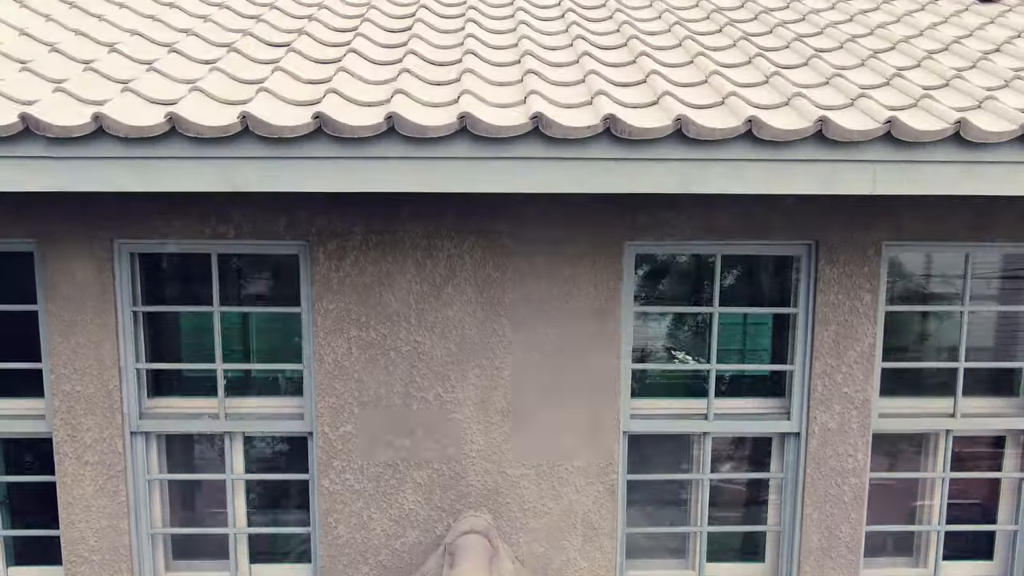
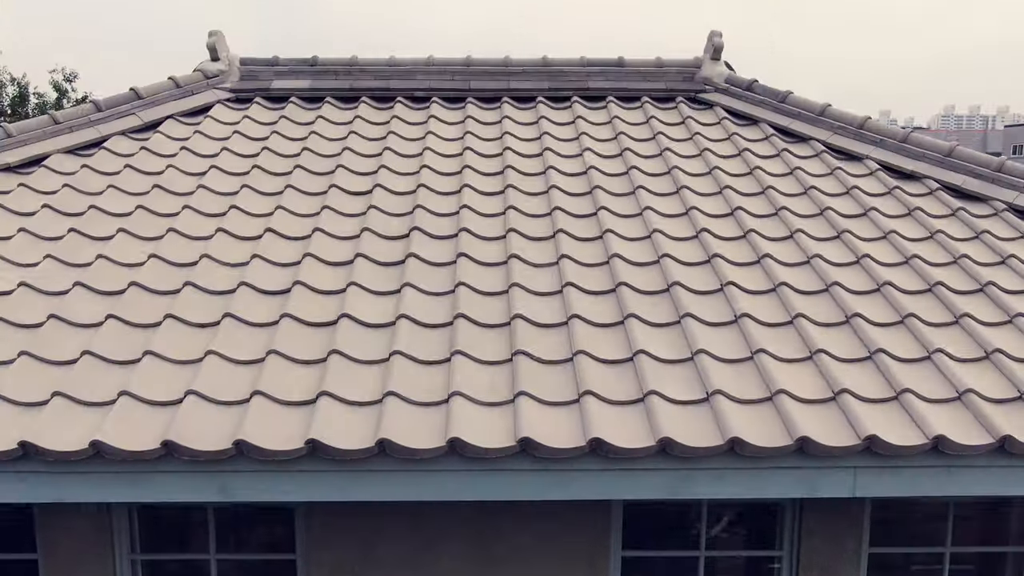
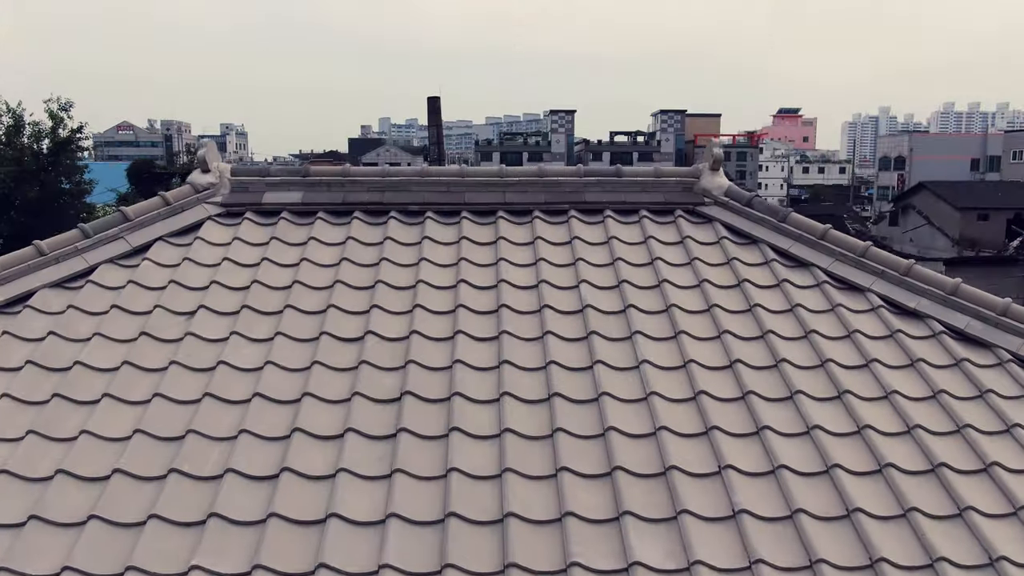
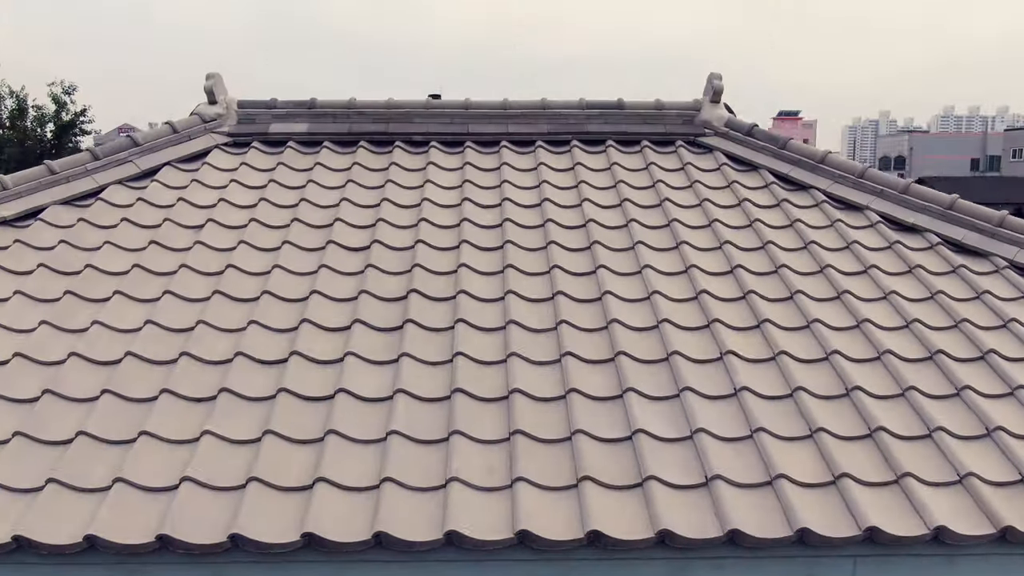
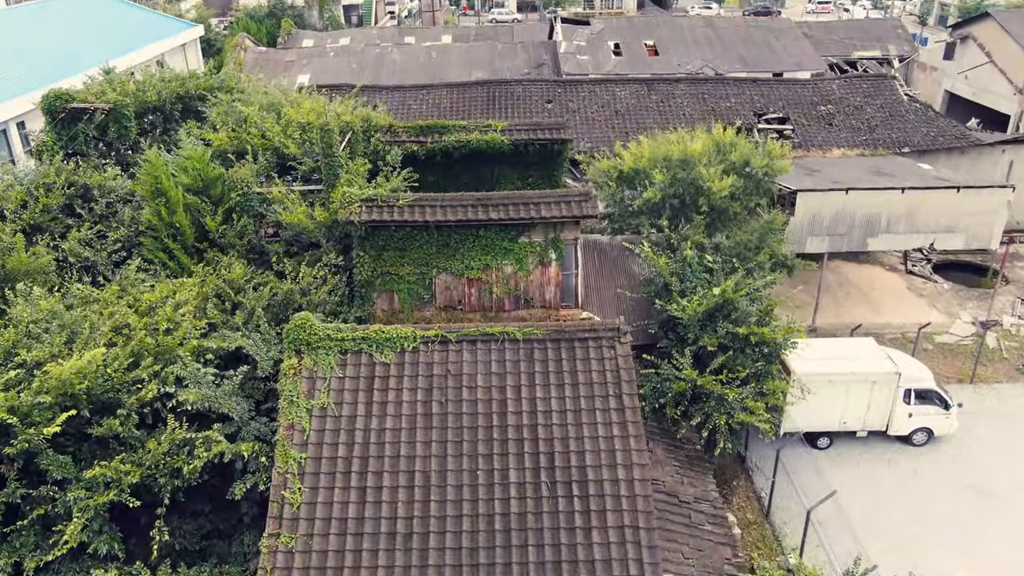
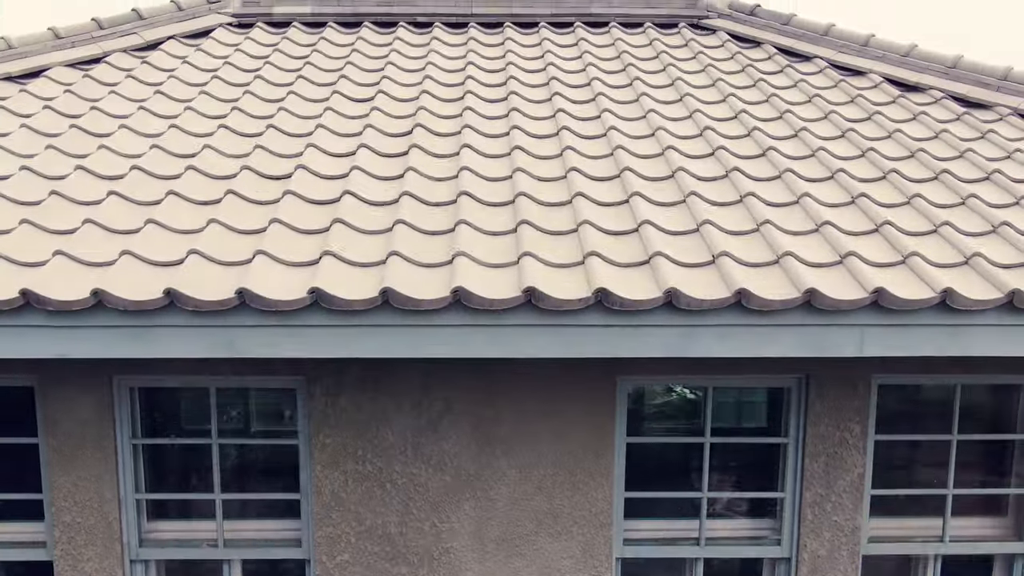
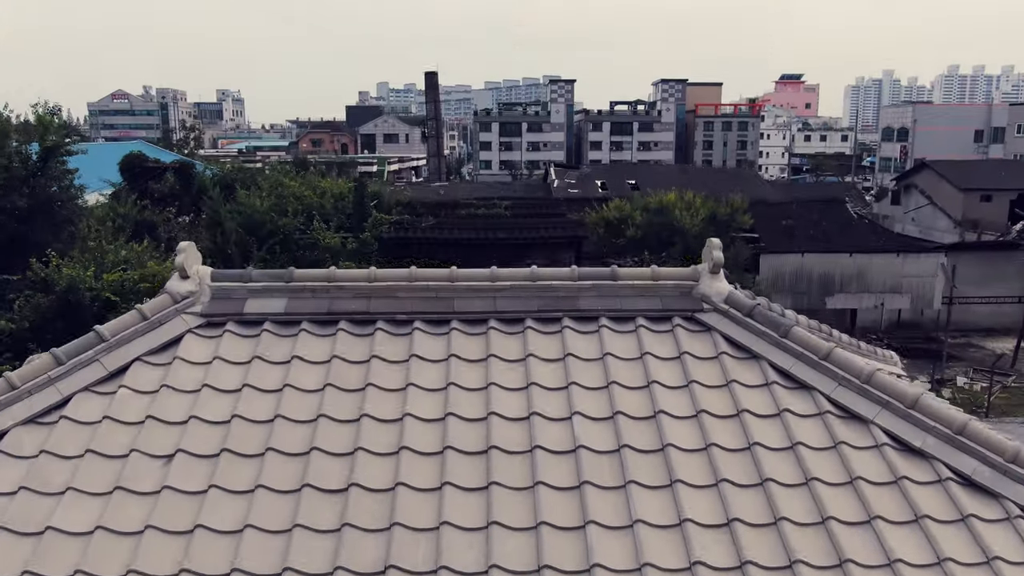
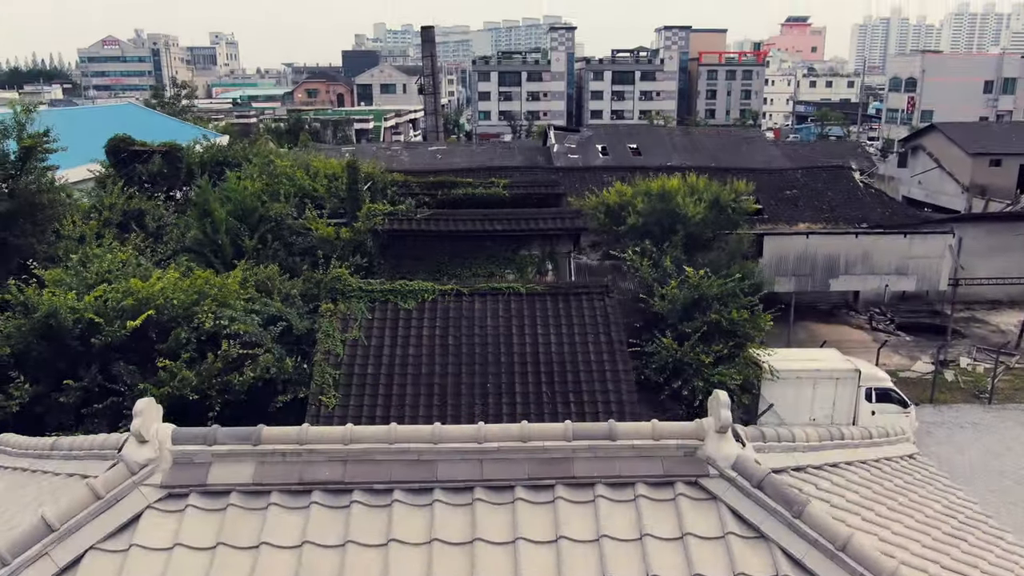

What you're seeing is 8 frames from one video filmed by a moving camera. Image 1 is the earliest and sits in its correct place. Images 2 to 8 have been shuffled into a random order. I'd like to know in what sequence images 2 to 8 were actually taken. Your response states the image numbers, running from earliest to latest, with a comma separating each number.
6, 2, 4, 3, 7, 8, 5
